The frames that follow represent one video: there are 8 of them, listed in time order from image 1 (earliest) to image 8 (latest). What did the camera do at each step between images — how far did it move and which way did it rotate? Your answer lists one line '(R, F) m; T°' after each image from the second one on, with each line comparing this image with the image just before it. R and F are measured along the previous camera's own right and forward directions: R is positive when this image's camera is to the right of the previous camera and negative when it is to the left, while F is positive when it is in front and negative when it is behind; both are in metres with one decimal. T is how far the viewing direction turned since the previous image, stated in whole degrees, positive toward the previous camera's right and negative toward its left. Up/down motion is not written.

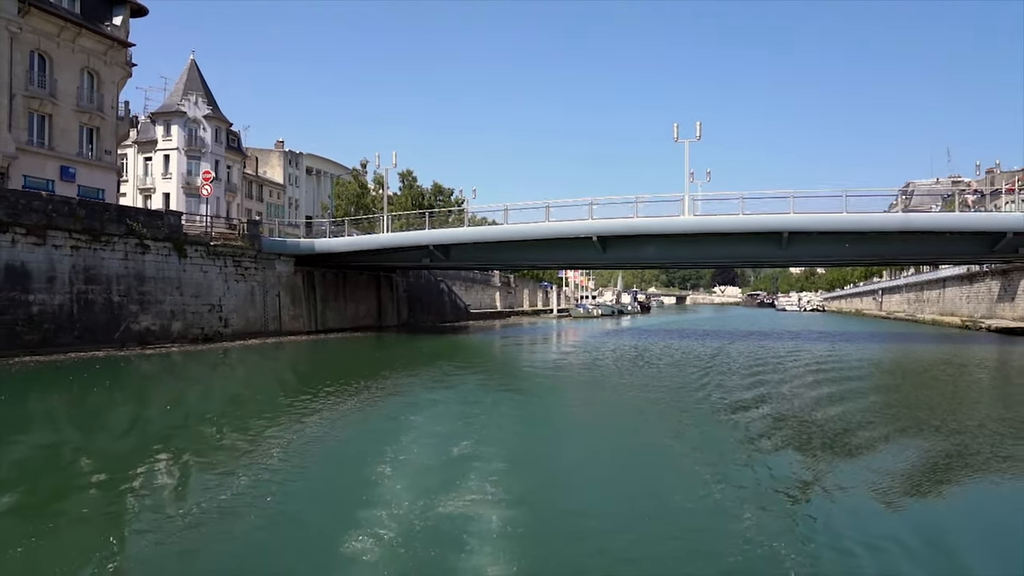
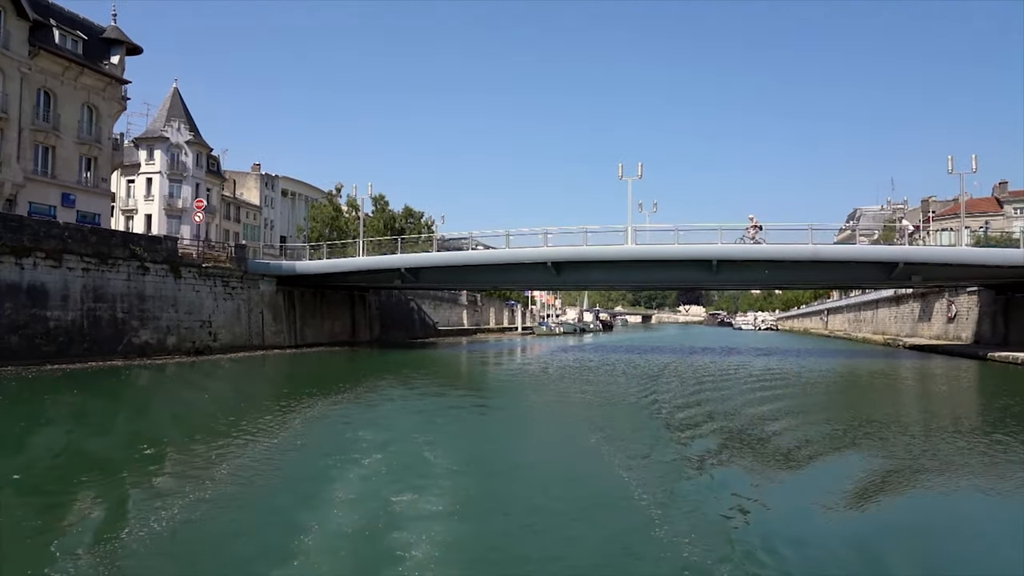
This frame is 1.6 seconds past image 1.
(+0.3, -2.9) m; +2°
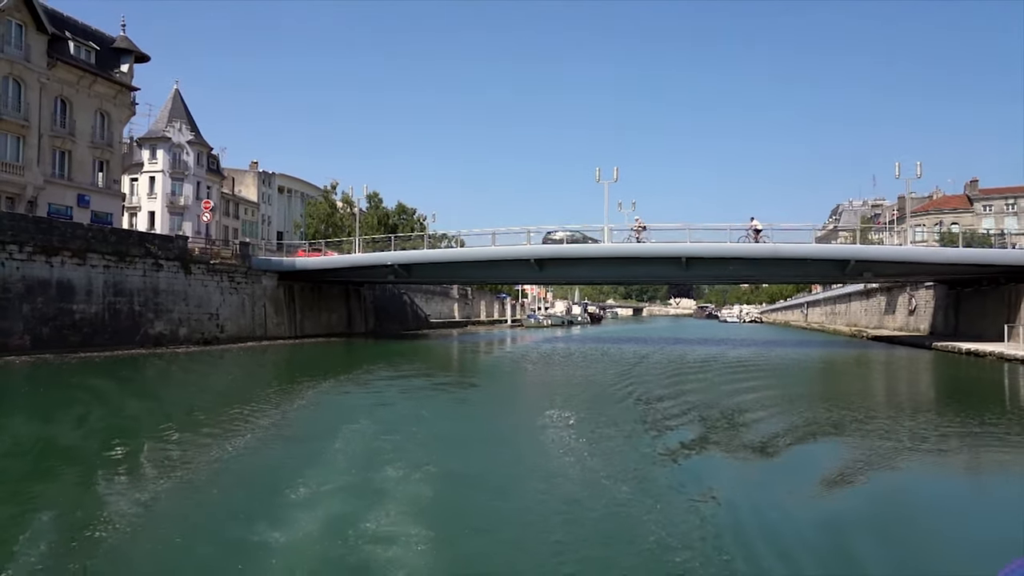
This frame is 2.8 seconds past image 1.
(+0.3, -2.1) m; +1°
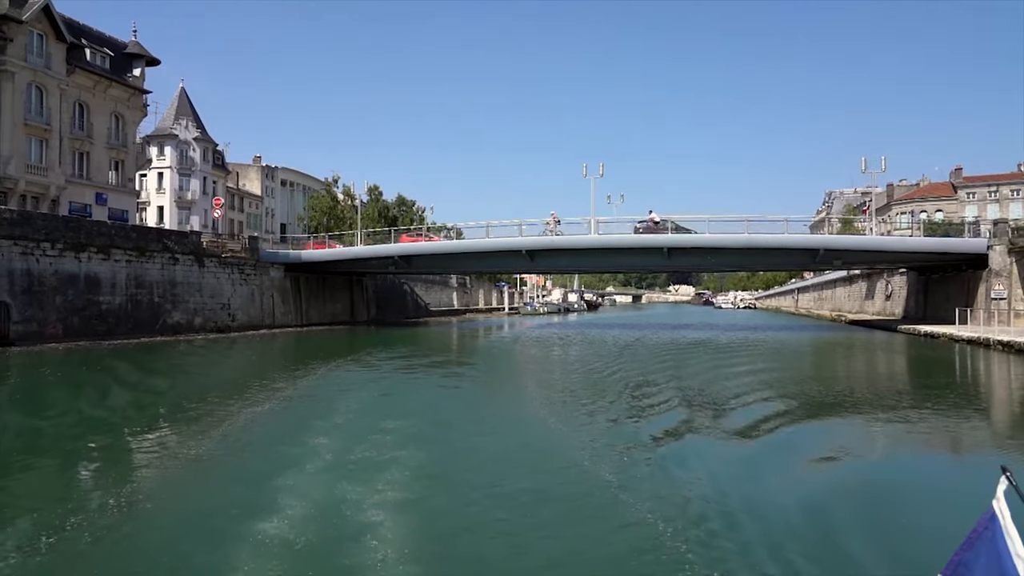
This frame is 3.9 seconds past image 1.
(+0.4, -1.9) m; 0°
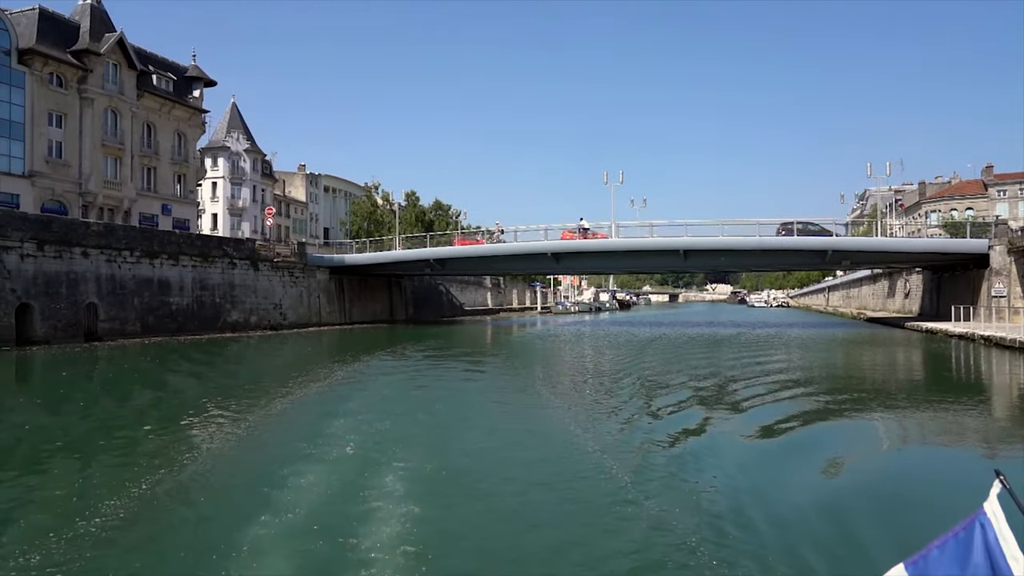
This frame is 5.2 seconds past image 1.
(+0.5, -2.4) m; -3°
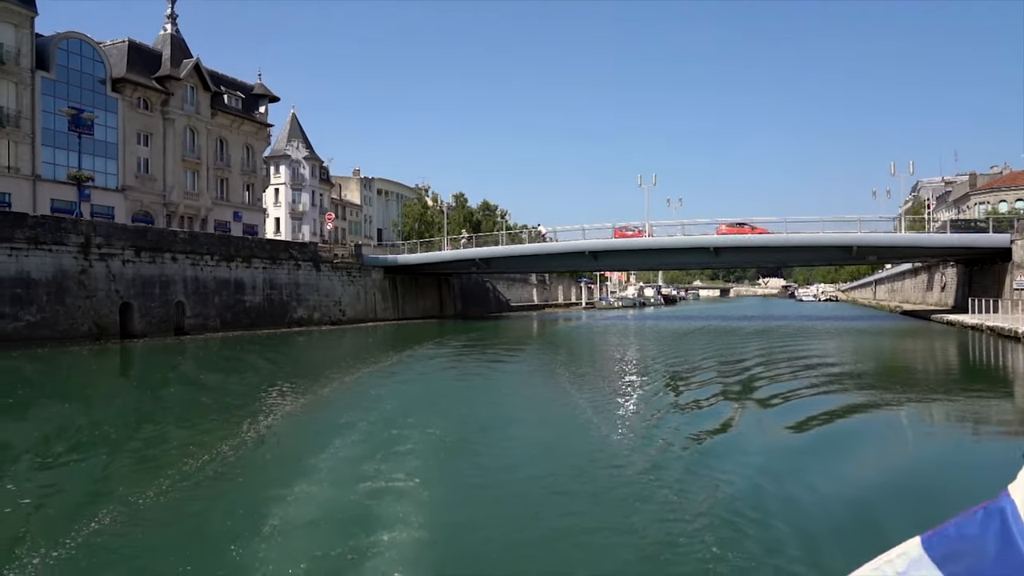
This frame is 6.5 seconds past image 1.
(+0.5, -2.4) m; -4°
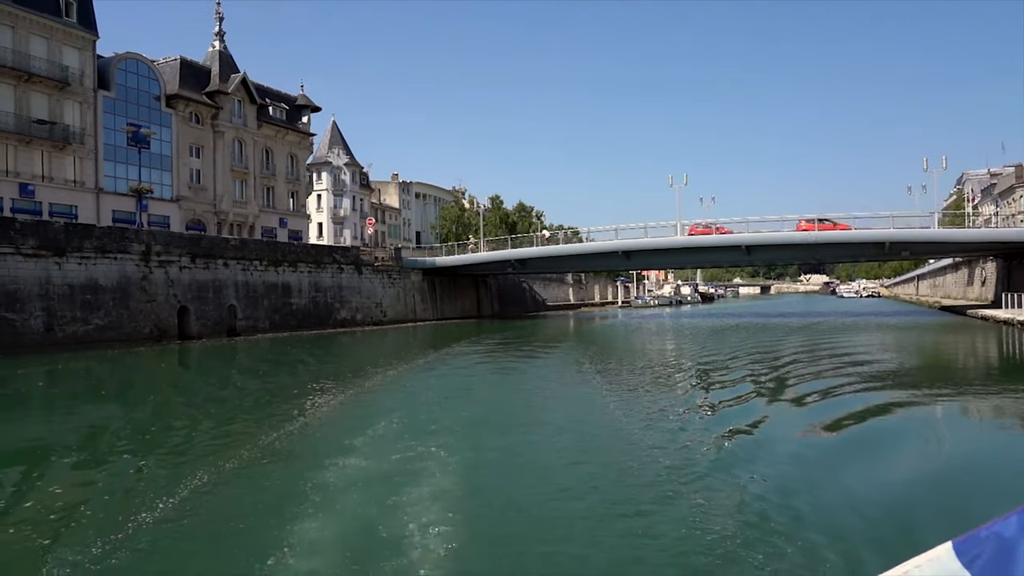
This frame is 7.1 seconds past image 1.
(+0.2, -1.0) m; -3°
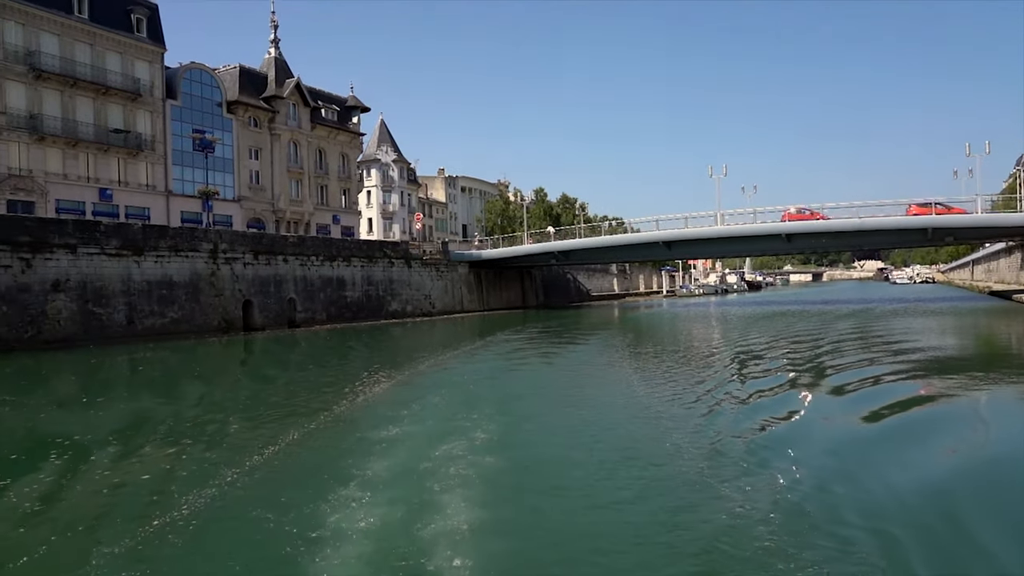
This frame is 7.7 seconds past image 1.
(+0.2, -1.2) m; -4°
